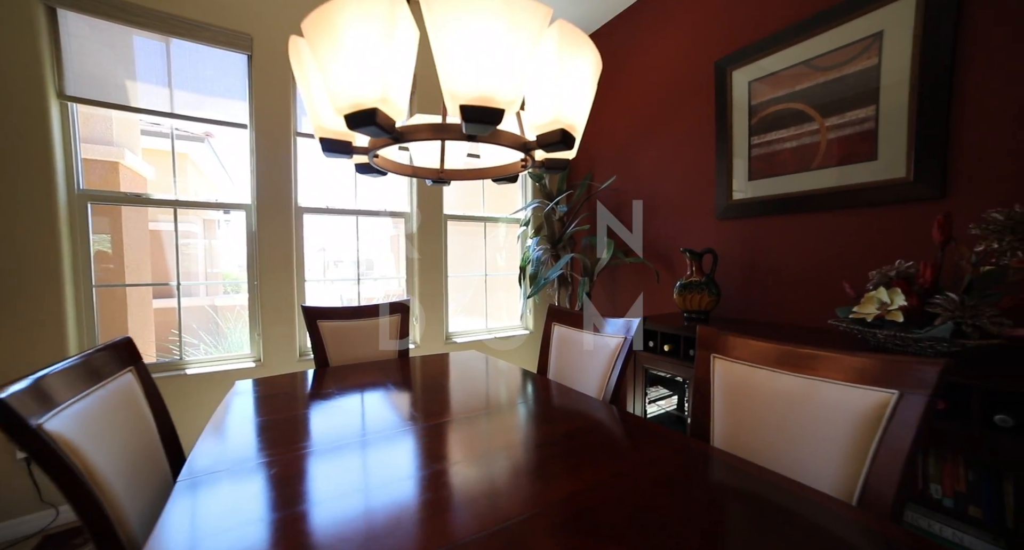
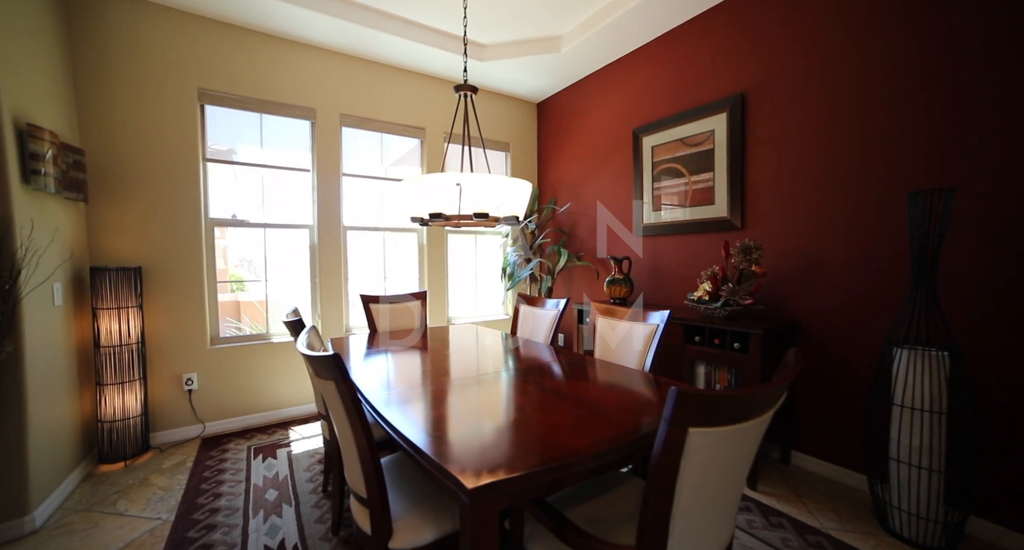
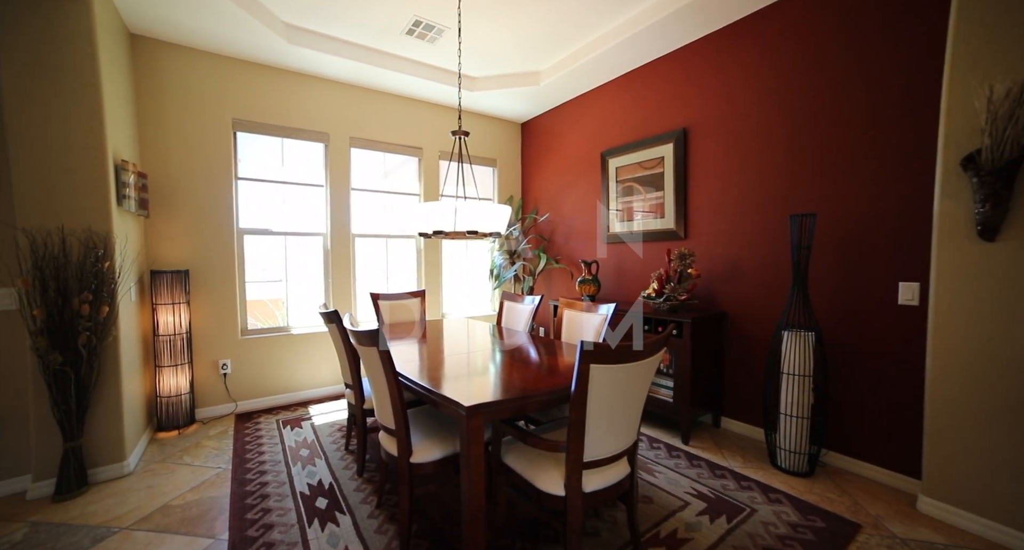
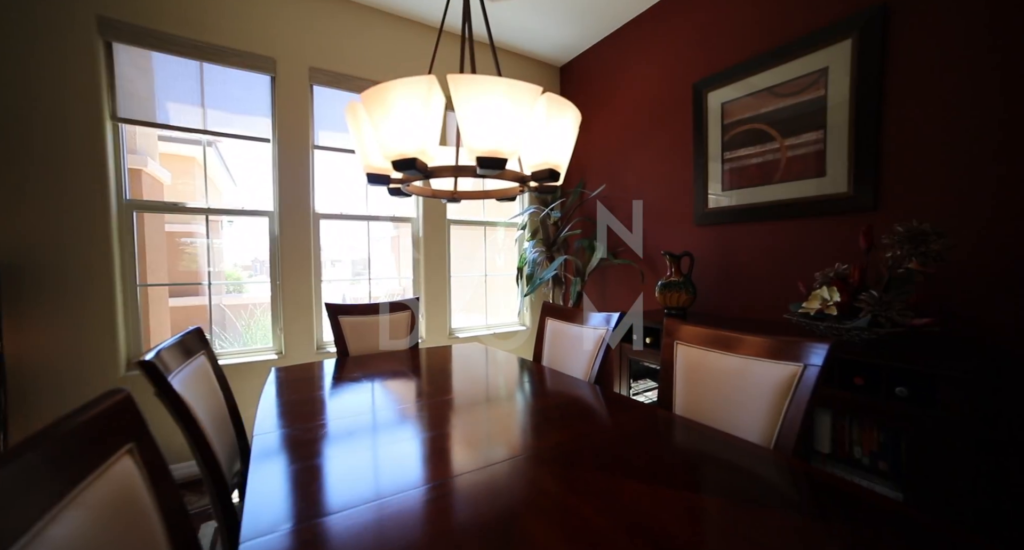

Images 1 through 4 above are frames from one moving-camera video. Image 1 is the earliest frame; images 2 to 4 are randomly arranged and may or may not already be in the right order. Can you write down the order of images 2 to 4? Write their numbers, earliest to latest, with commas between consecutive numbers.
4, 2, 3
